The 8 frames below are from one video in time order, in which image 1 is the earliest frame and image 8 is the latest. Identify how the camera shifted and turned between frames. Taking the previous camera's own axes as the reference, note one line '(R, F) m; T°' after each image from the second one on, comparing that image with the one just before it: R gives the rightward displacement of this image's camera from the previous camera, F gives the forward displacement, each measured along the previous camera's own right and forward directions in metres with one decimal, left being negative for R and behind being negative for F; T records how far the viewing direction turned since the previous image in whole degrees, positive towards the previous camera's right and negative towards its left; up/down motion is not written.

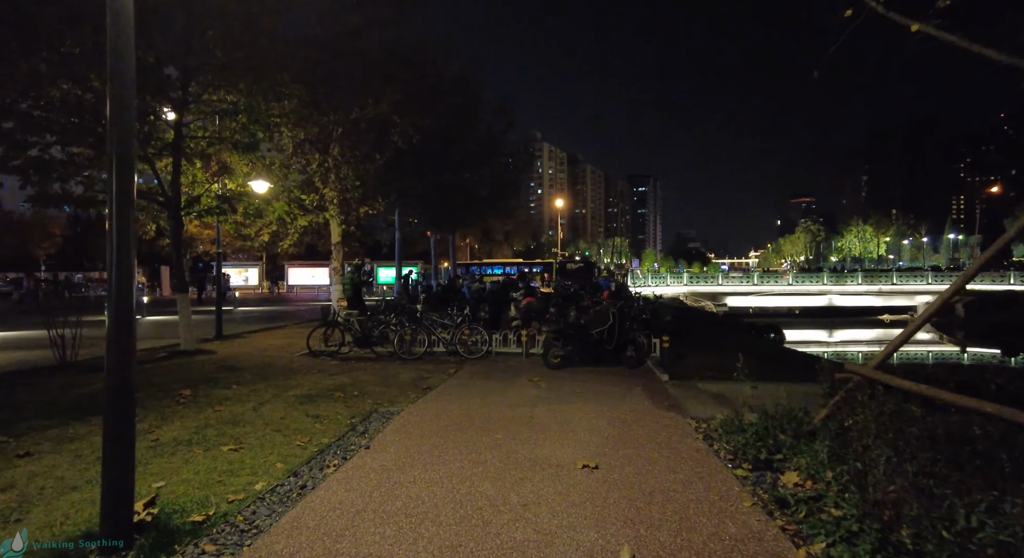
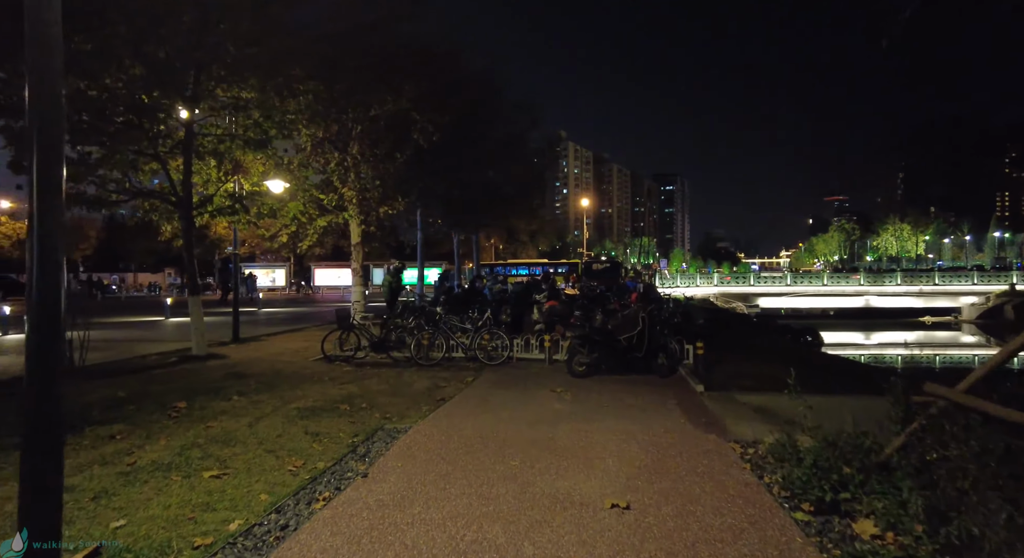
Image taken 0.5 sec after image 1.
(+0.1, +0.7) m; -3°
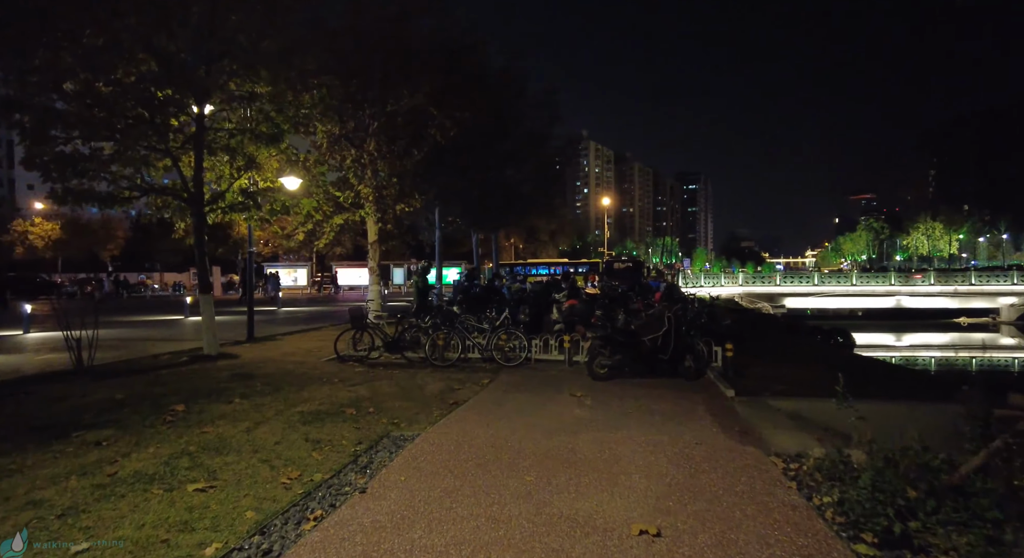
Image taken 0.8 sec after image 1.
(0.0, +0.5) m; -2°
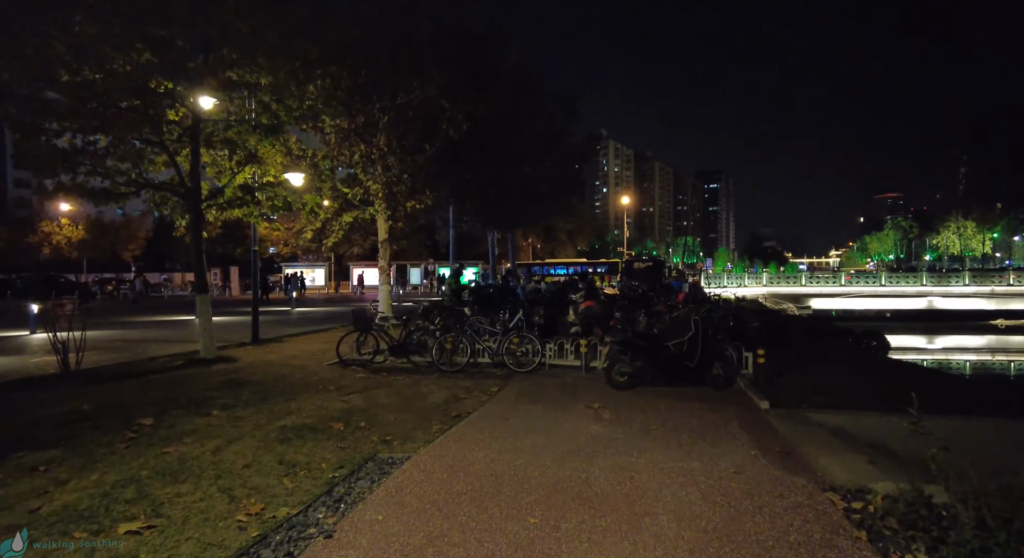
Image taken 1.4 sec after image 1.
(+0.1, +0.8) m; -2°
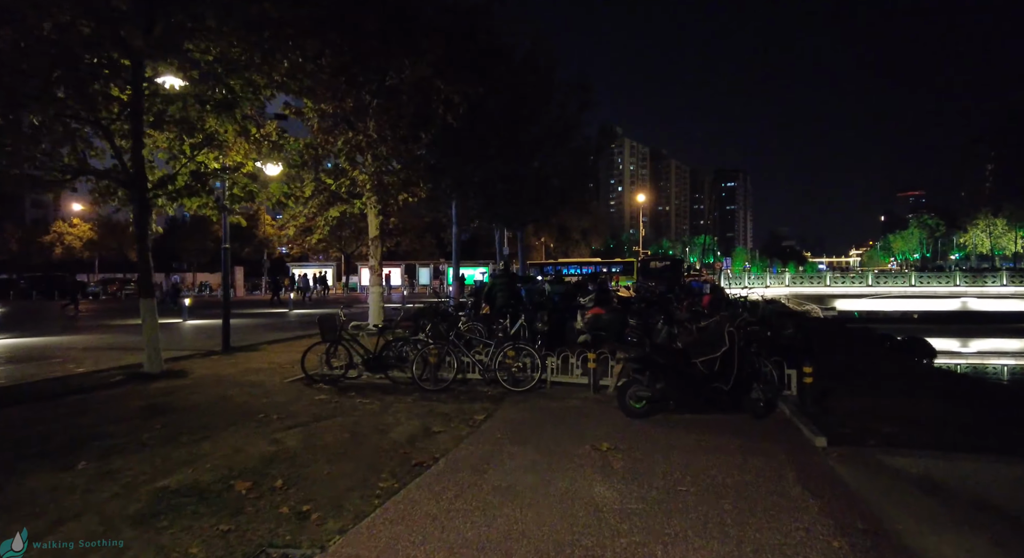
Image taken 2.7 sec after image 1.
(+0.3, +1.7) m; -2°
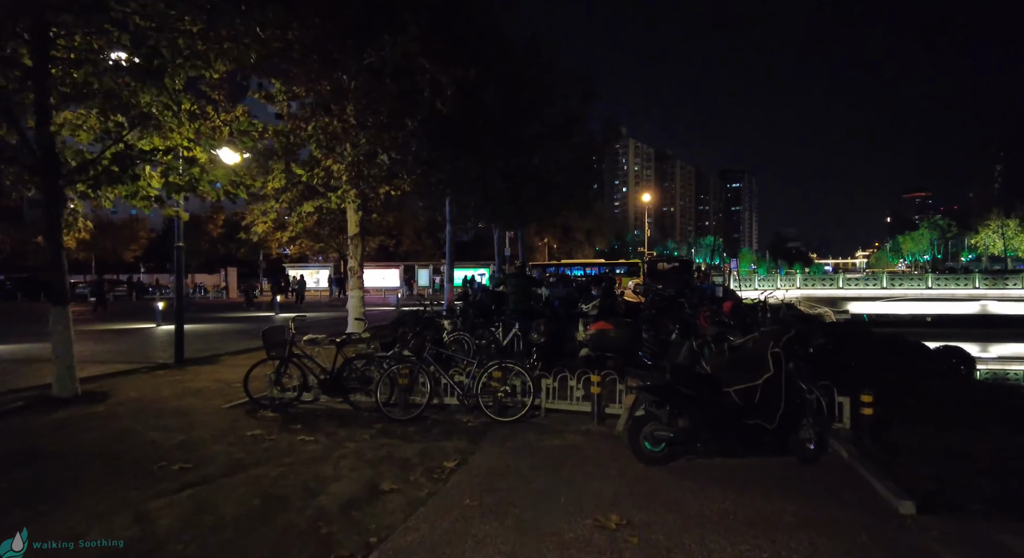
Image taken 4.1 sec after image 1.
(+0.2, +1.6) m; 0°
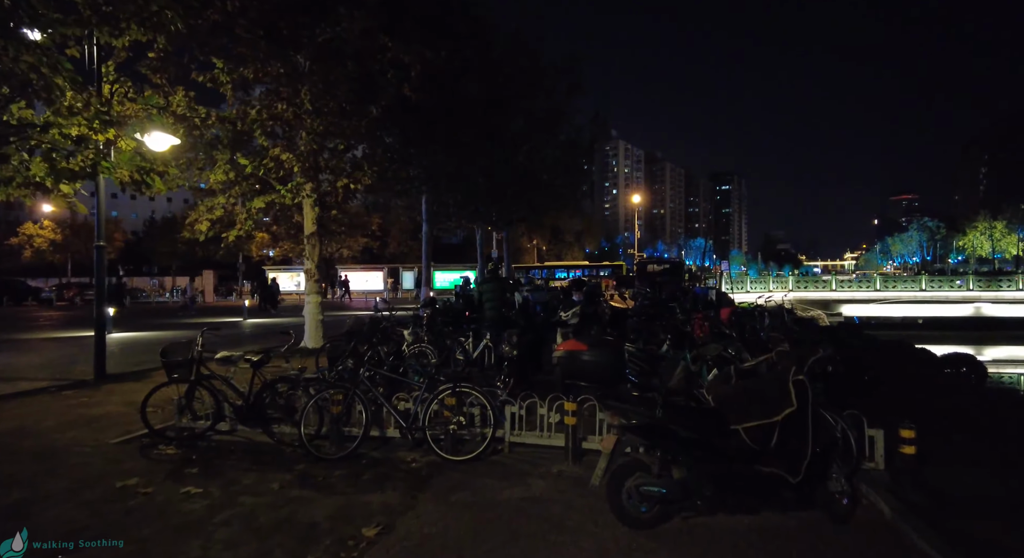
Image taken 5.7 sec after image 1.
(+0.4, +1.4) m; +1°
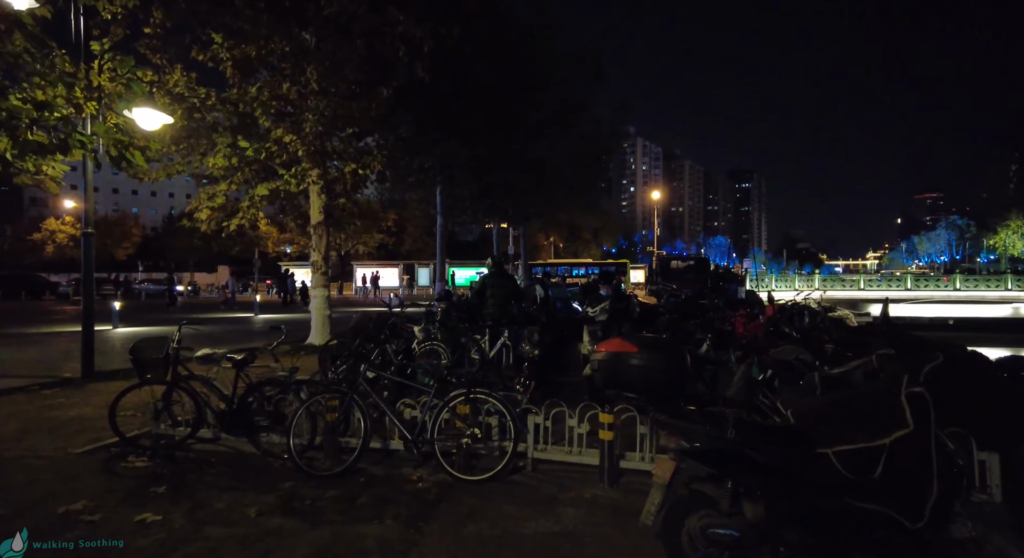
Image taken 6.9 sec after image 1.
(-0.1, +0.9) m; -2°
